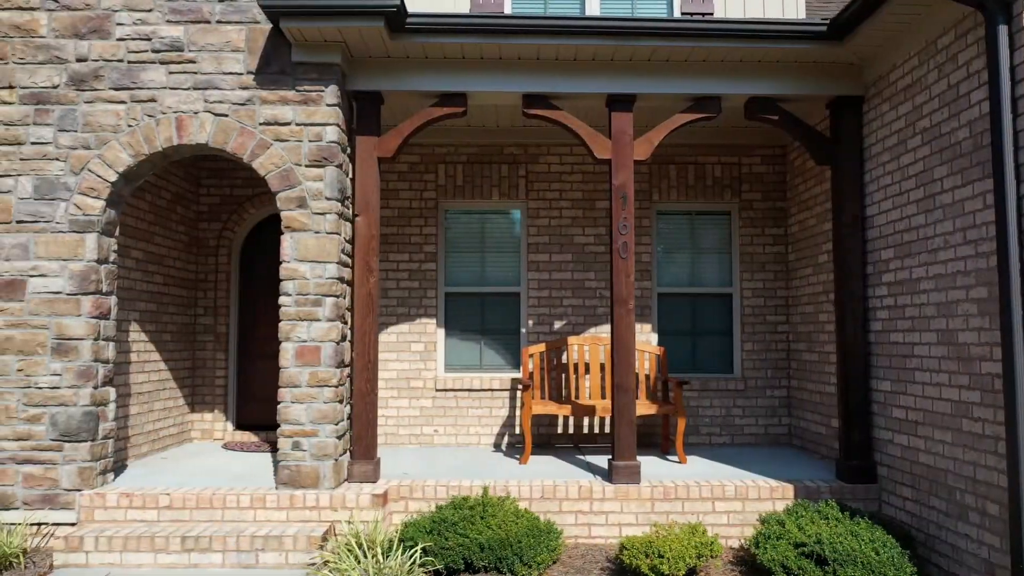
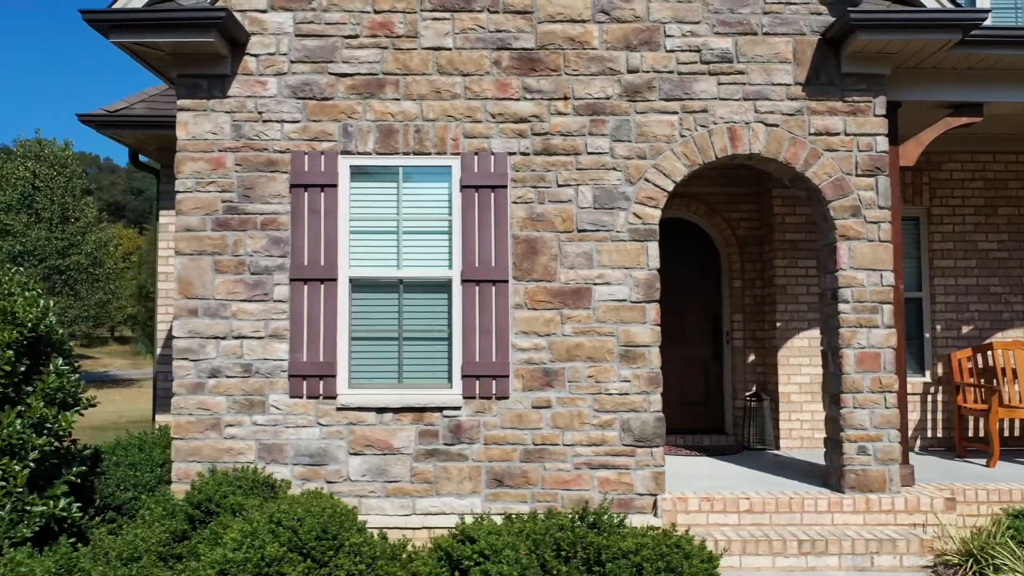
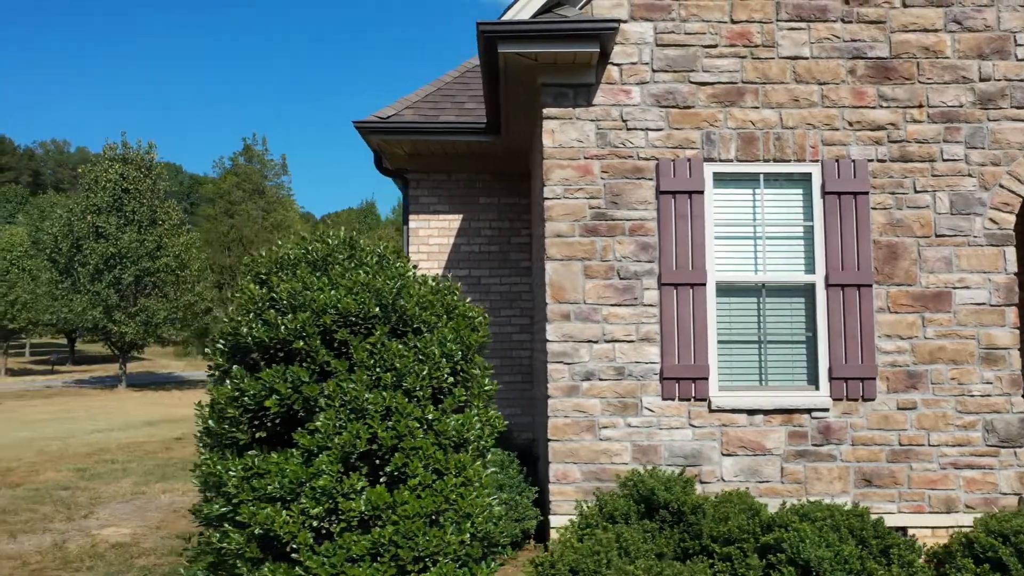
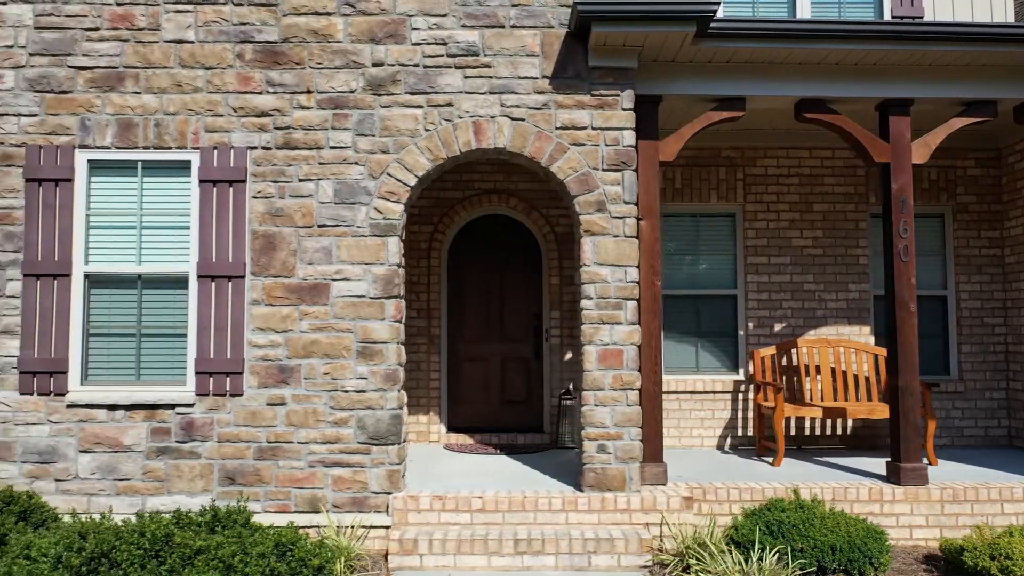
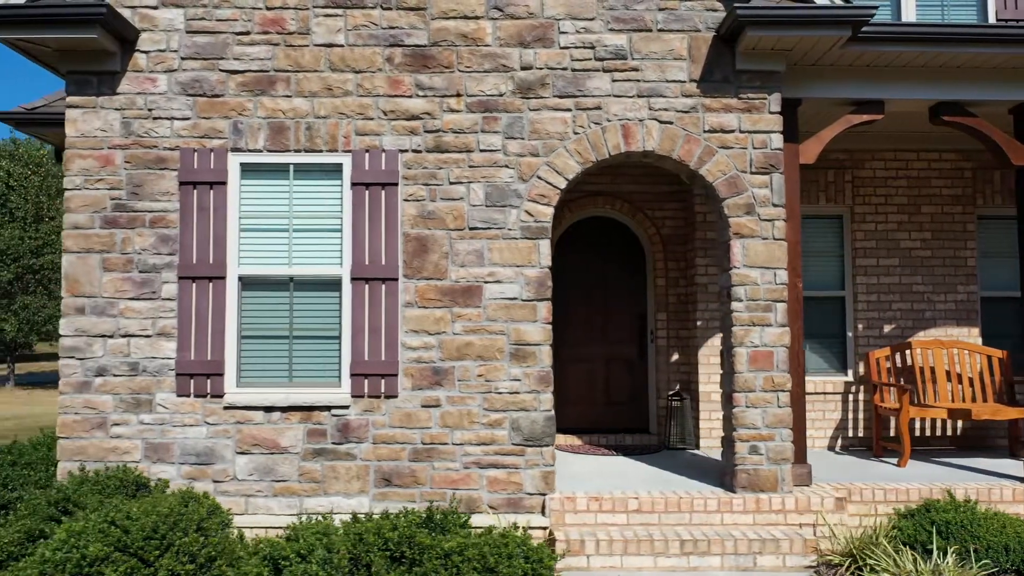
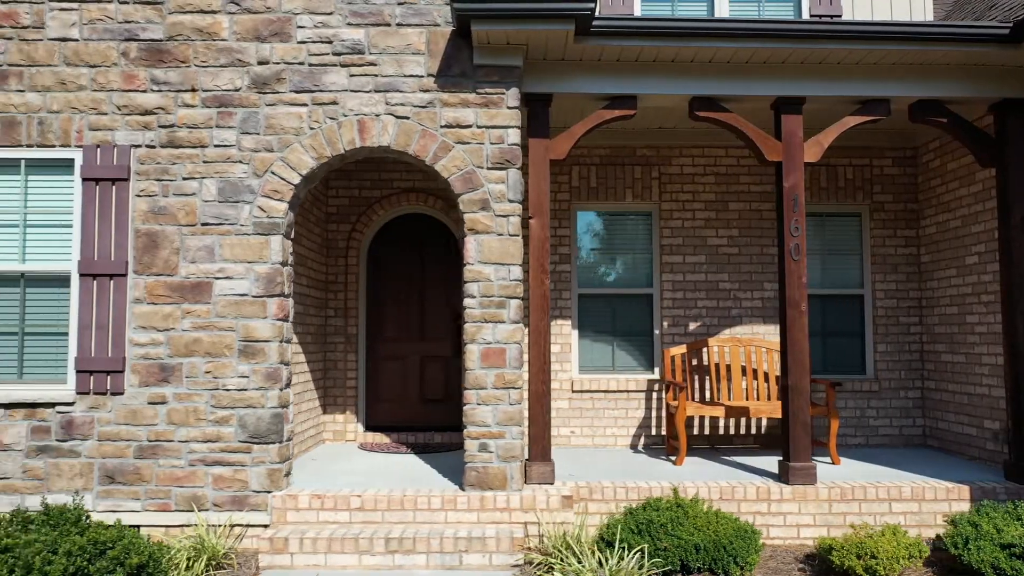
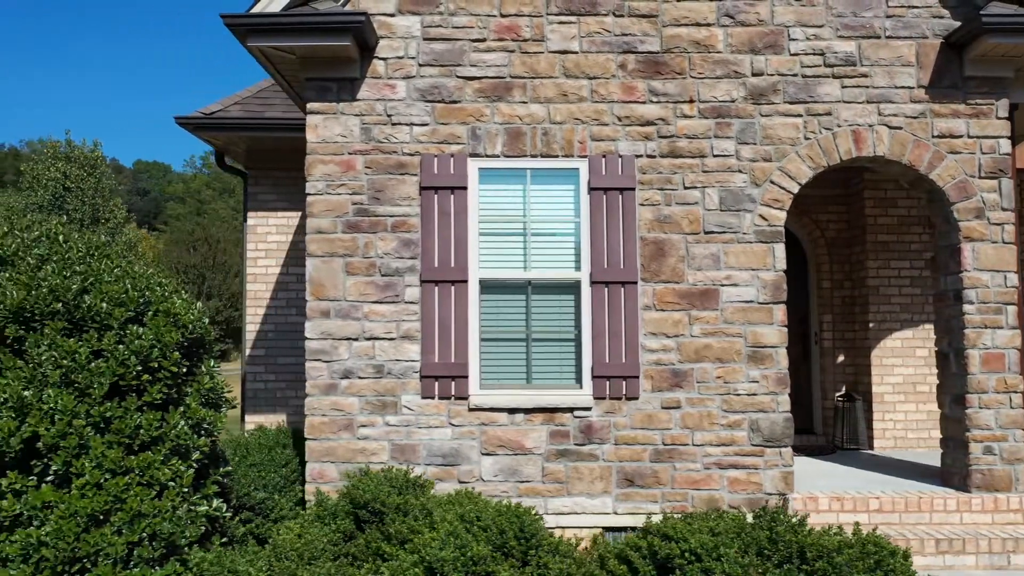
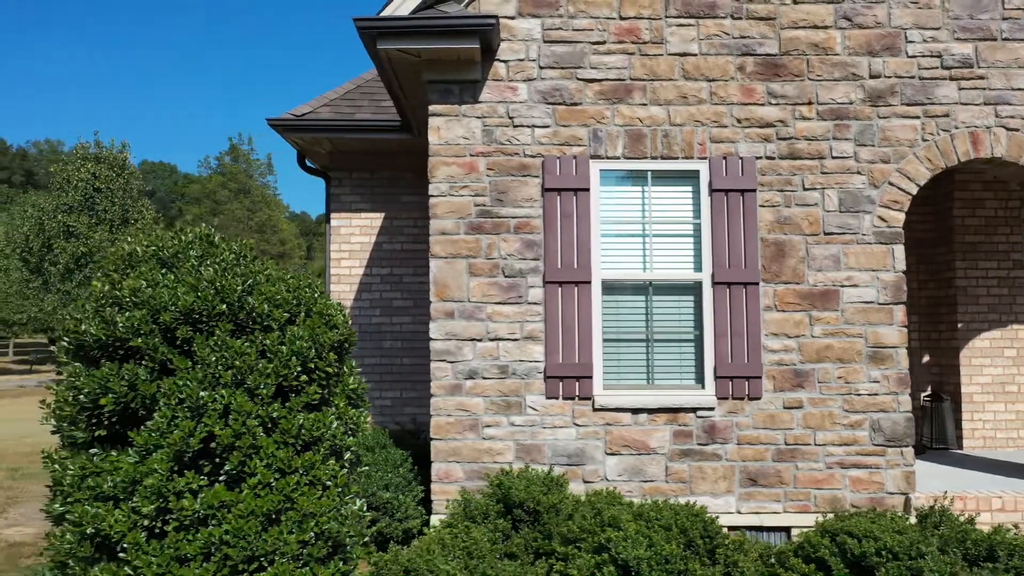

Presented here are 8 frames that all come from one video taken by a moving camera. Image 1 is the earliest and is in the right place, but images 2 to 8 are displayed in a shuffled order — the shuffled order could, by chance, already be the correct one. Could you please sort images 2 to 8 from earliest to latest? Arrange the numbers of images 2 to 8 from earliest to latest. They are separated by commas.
6, 4, 5, 2, 7, 8, 3
